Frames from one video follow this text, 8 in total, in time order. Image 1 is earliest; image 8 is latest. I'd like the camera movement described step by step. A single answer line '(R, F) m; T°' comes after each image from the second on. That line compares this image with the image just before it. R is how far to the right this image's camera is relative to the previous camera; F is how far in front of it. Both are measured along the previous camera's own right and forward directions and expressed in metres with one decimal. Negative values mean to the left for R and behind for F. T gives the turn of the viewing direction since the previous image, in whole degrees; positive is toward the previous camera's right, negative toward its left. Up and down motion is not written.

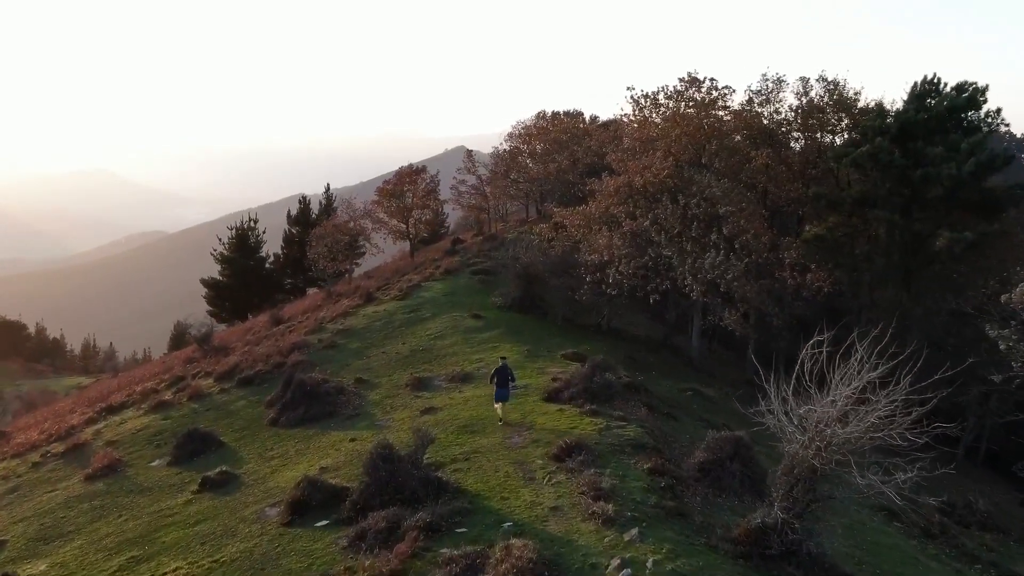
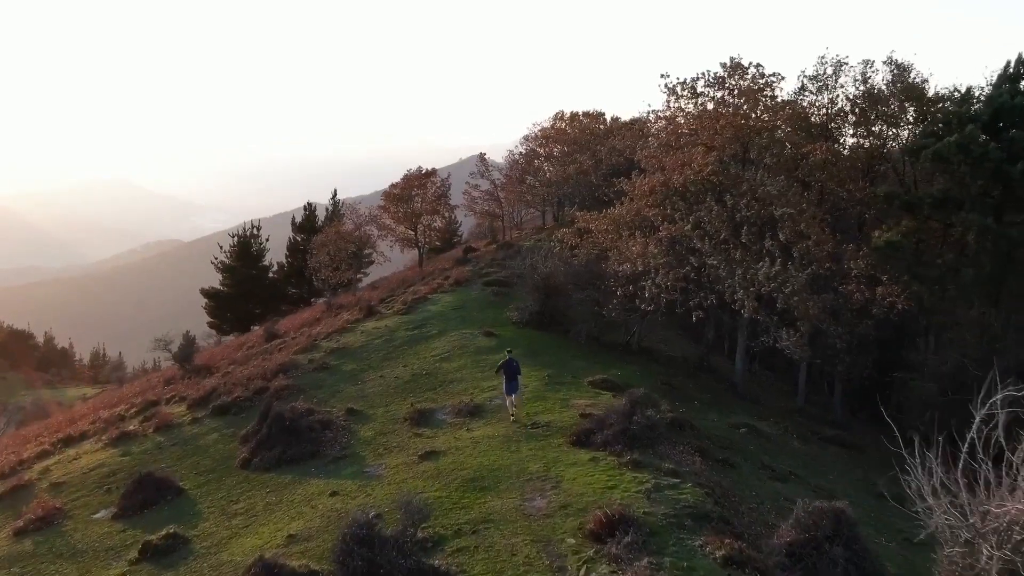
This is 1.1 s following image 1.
(-0.1, +3.6) m; -1°
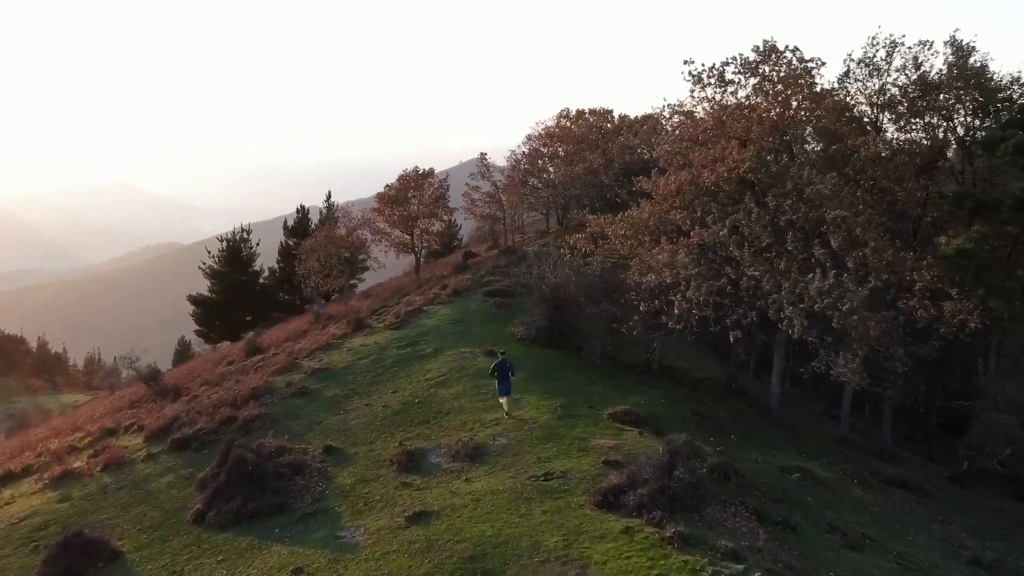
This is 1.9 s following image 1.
(-0.1, +3.0) m; 0°
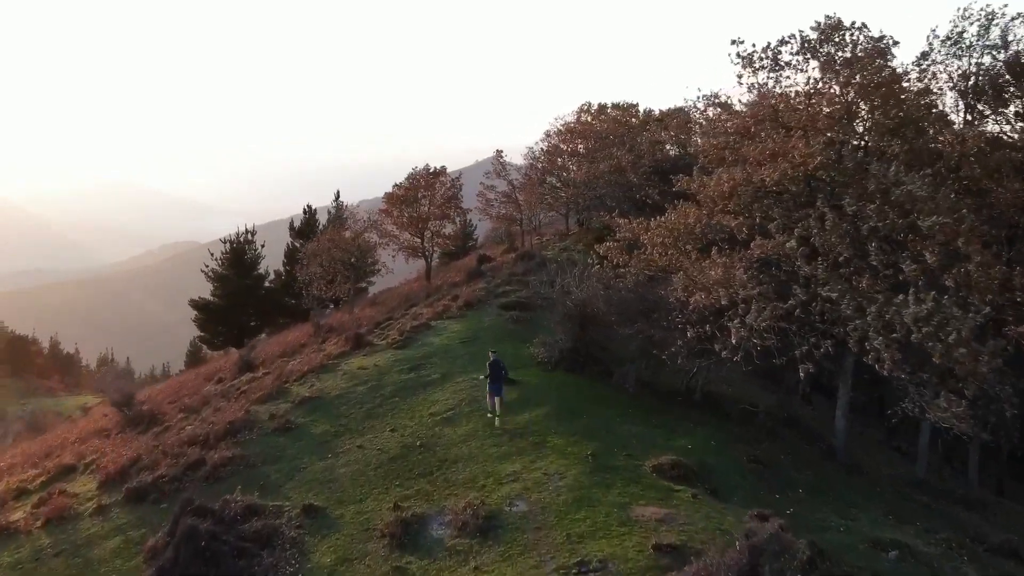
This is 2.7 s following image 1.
(-0.1, +3.2) m; -1°
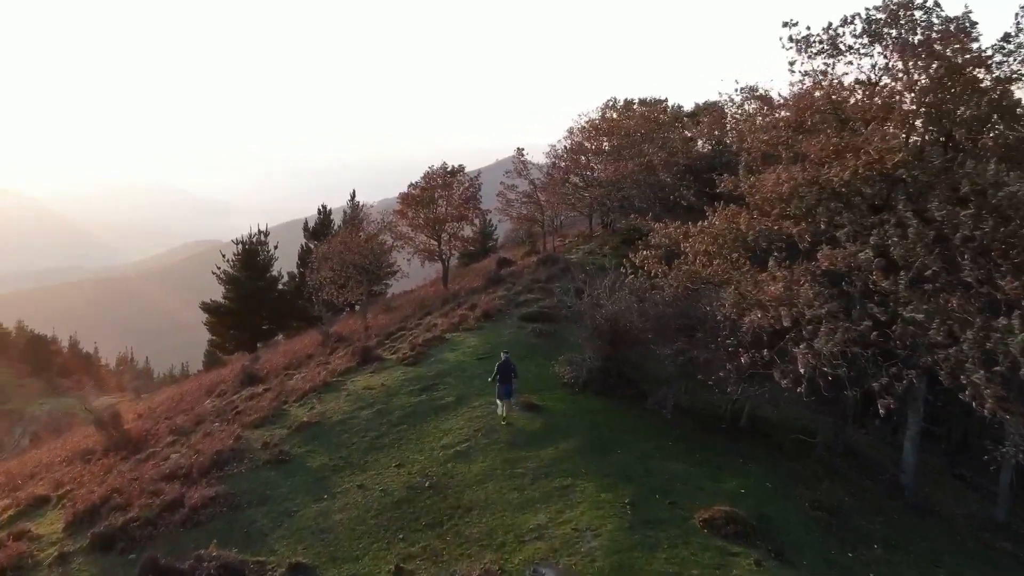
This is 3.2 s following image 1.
(-0.1, +2.2) m; -1°
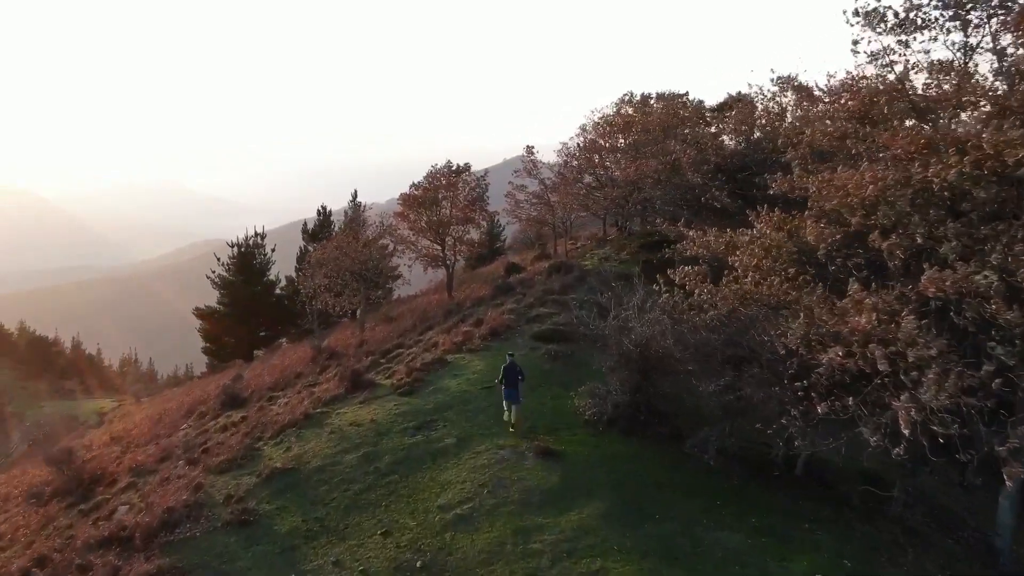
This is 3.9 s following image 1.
(-0.1, +2.9) m; 0°
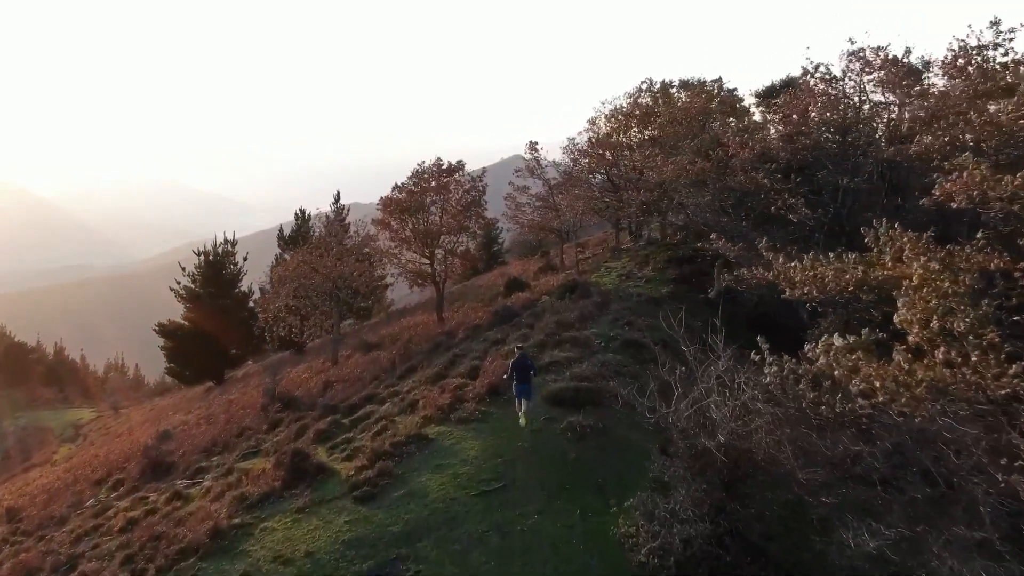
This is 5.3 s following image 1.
(-0.2, +5.9) m; 0°
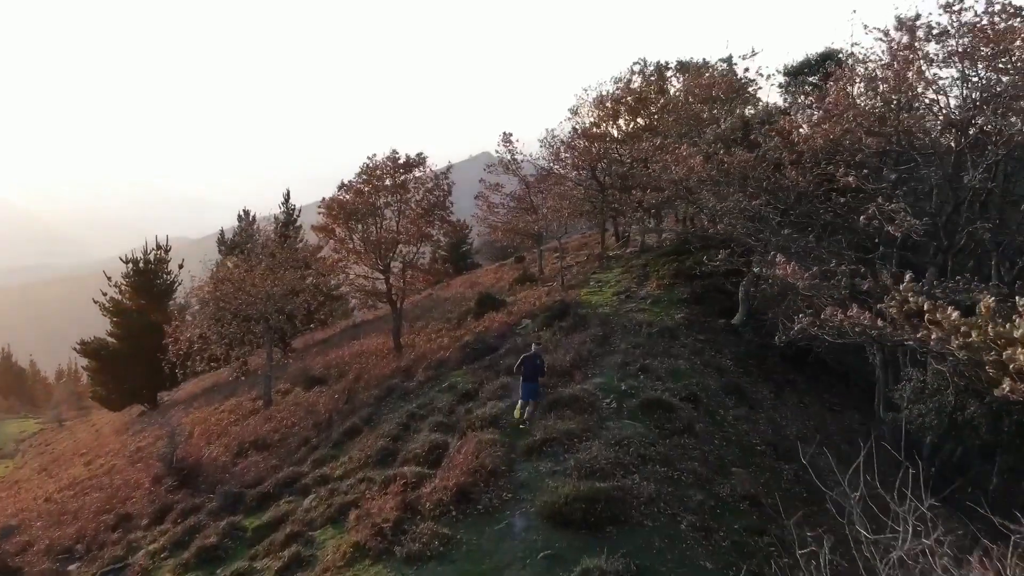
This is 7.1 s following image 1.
(-0.1, +5.5) m; +2°
